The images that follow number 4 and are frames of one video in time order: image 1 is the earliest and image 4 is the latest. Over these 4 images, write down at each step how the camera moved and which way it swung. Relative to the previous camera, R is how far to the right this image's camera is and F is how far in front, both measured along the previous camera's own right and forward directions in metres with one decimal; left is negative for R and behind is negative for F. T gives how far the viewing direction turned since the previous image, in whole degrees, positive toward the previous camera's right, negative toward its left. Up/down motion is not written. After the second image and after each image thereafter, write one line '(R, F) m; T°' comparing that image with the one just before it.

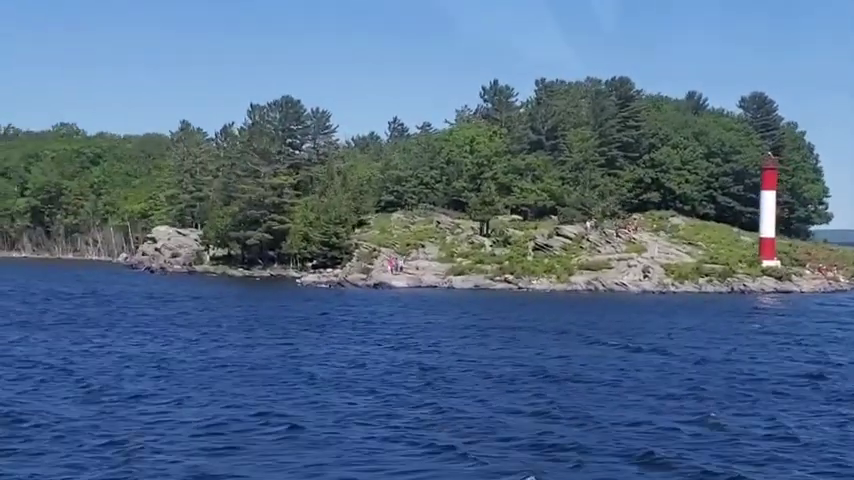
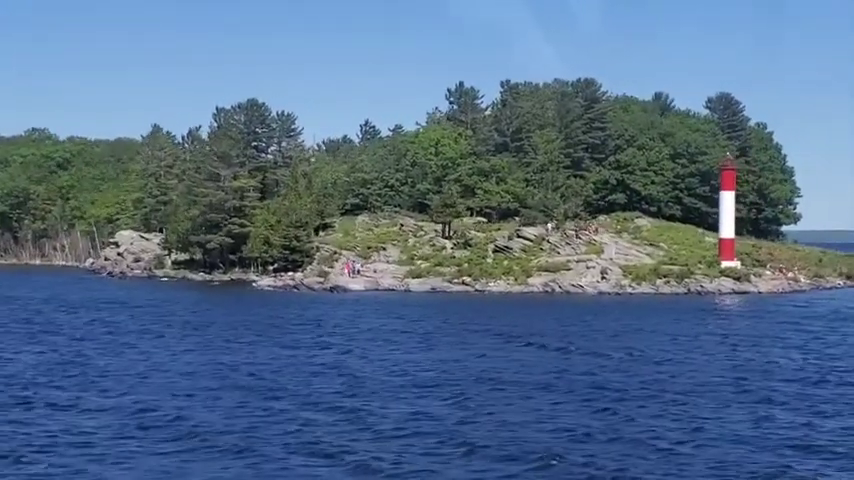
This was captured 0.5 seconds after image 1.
(+1.5, +0.6) m; +1°
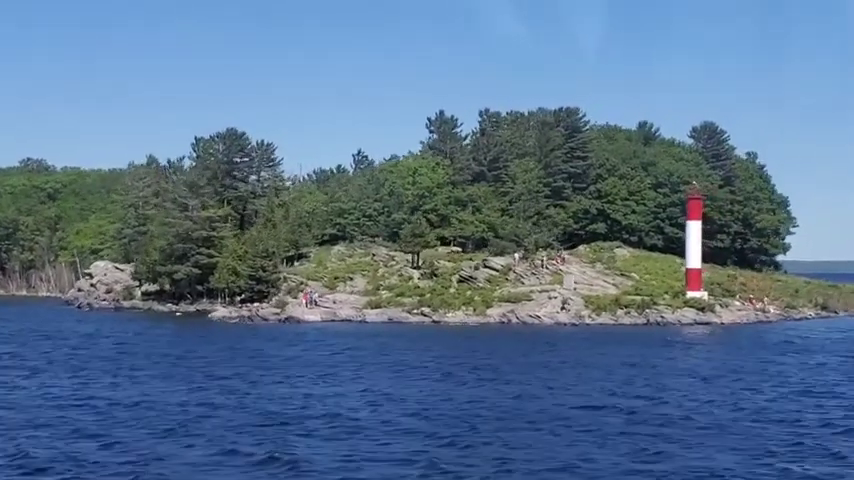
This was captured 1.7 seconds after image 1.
(+3.2, +1.1) m; 0°
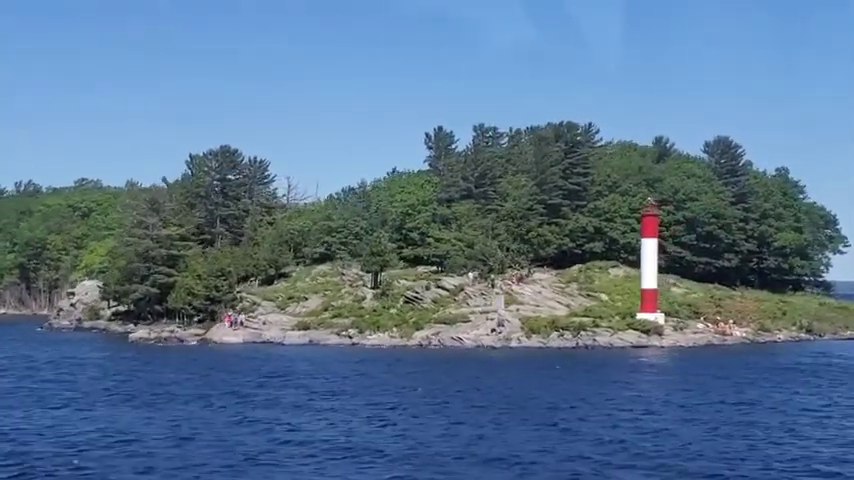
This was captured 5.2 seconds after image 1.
(+9.1, +3.8) m; -3°
